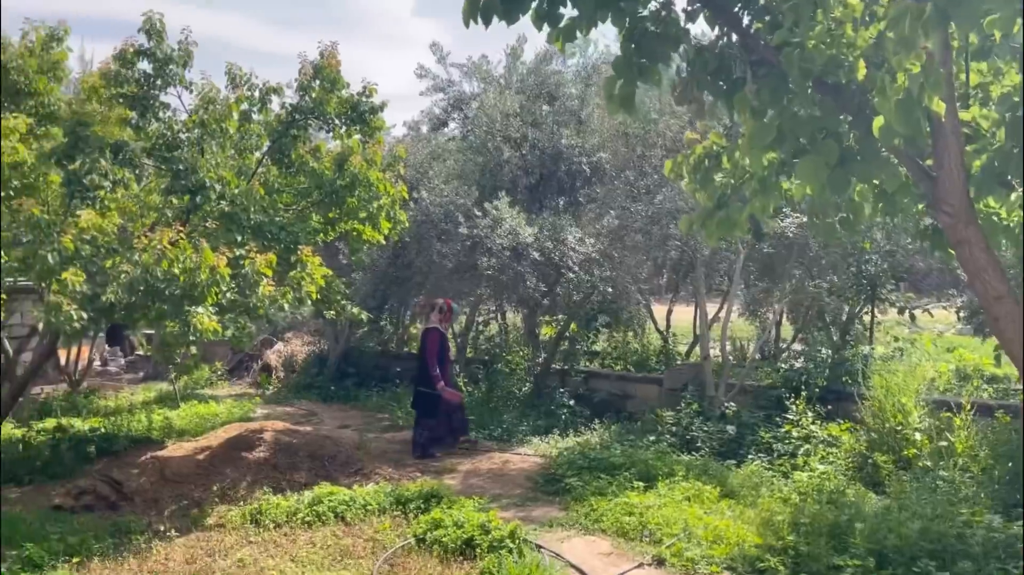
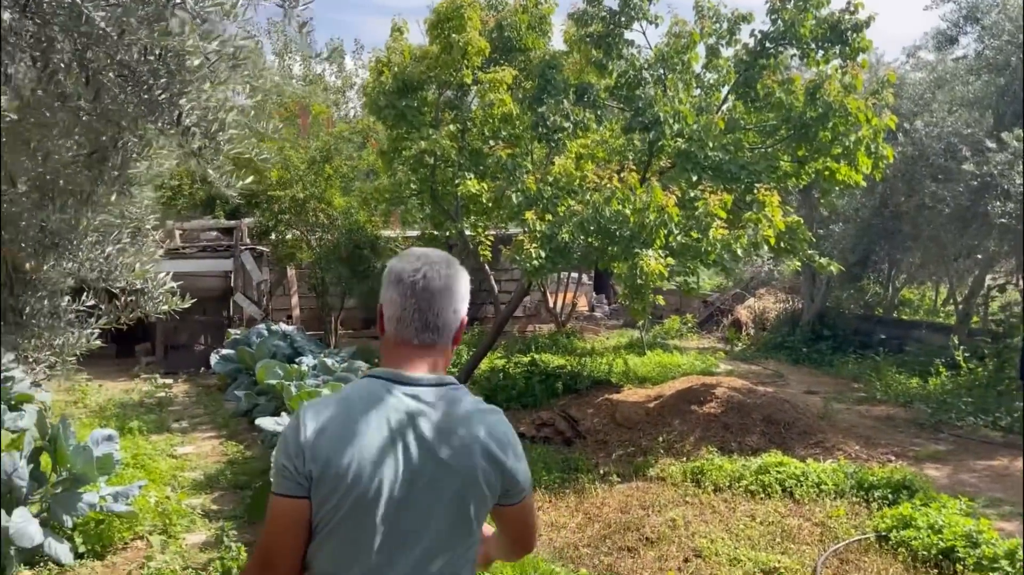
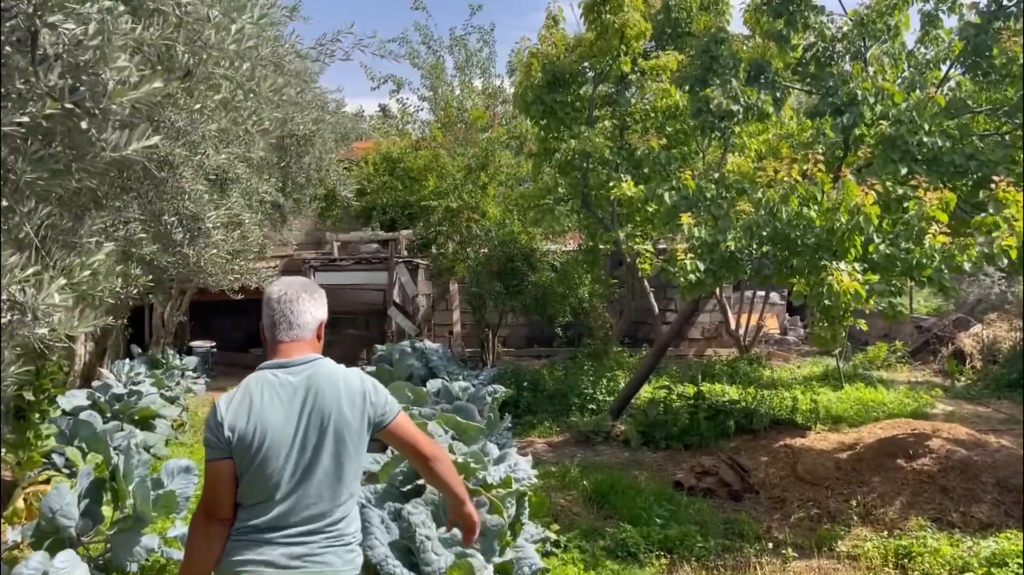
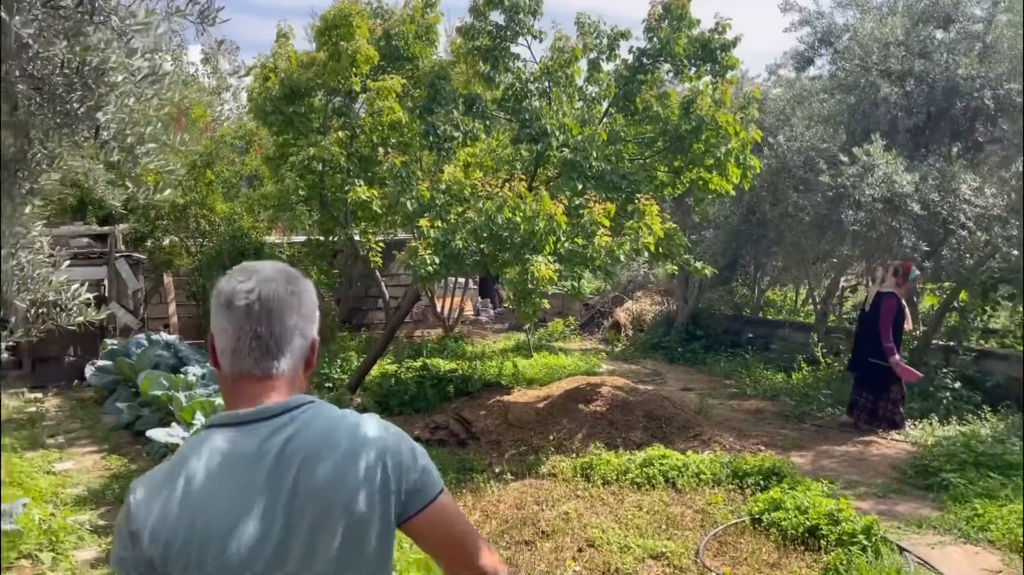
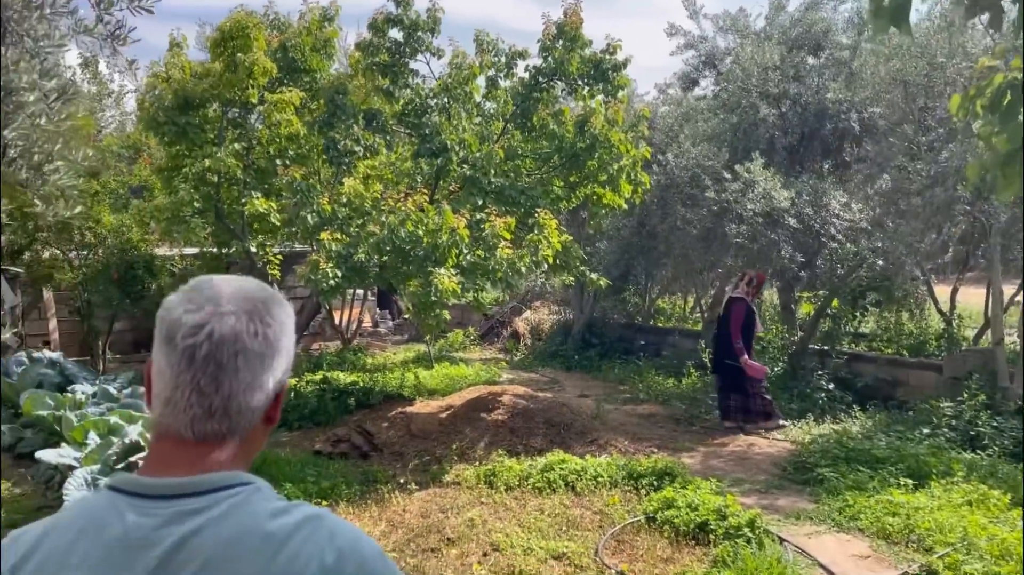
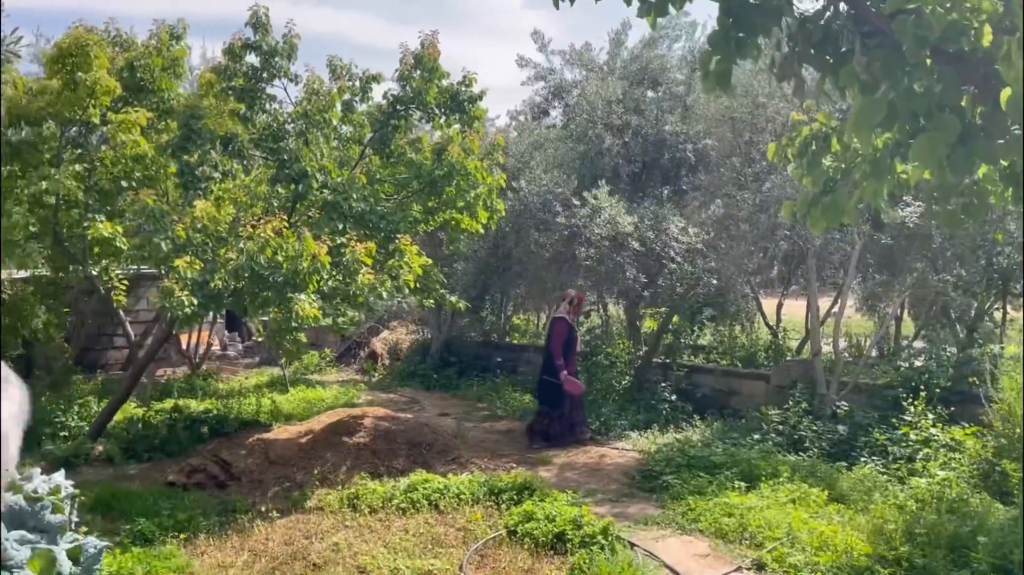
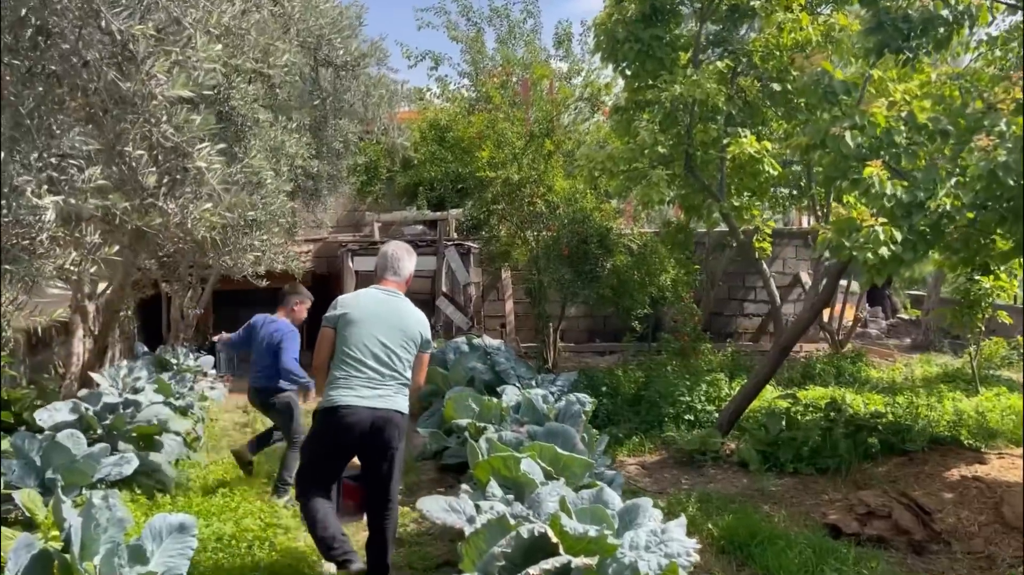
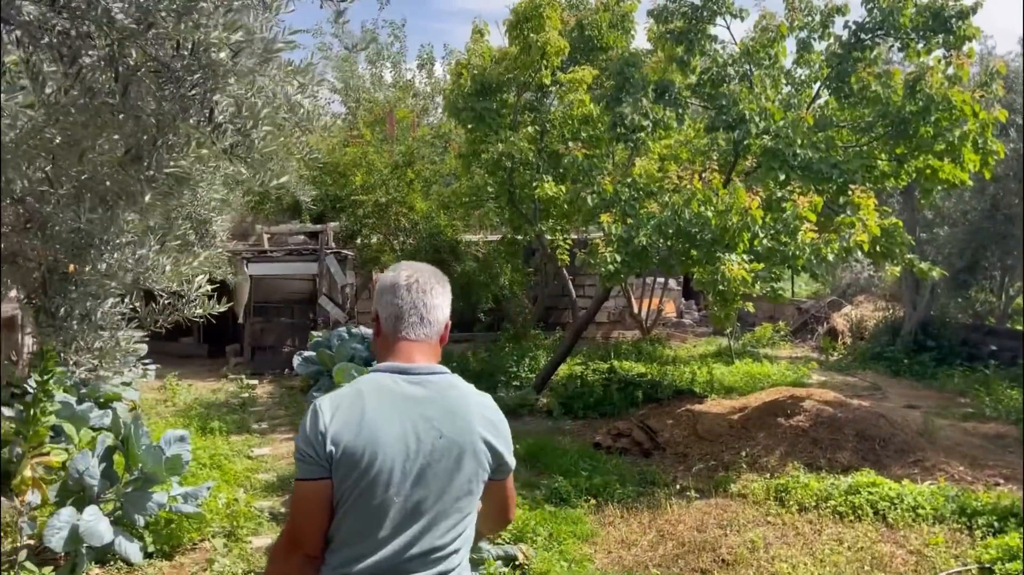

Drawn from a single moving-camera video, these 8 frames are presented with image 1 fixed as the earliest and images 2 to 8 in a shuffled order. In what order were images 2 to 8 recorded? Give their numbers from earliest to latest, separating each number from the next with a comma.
6, 5, 4, 2, 8, 3, 7
